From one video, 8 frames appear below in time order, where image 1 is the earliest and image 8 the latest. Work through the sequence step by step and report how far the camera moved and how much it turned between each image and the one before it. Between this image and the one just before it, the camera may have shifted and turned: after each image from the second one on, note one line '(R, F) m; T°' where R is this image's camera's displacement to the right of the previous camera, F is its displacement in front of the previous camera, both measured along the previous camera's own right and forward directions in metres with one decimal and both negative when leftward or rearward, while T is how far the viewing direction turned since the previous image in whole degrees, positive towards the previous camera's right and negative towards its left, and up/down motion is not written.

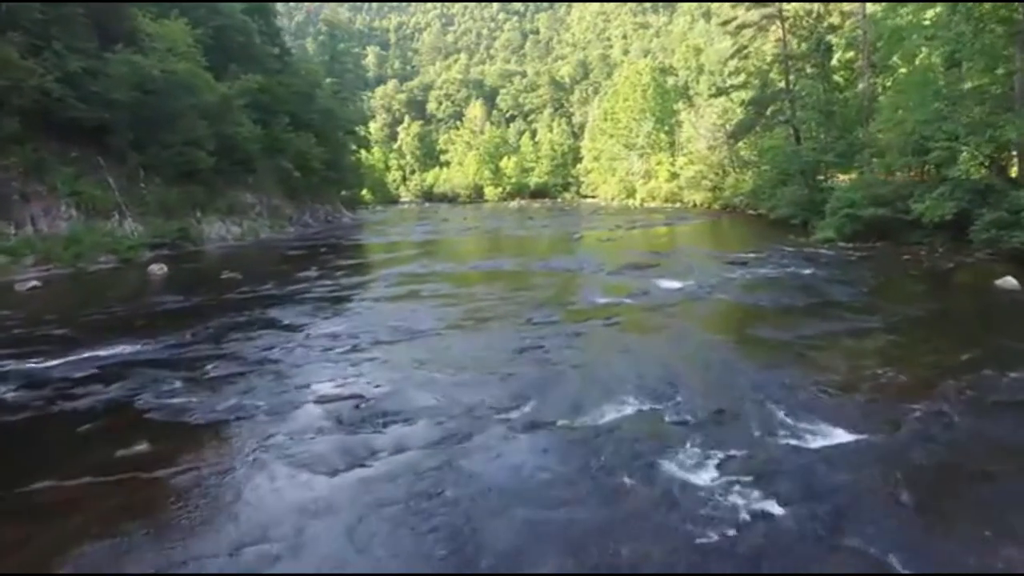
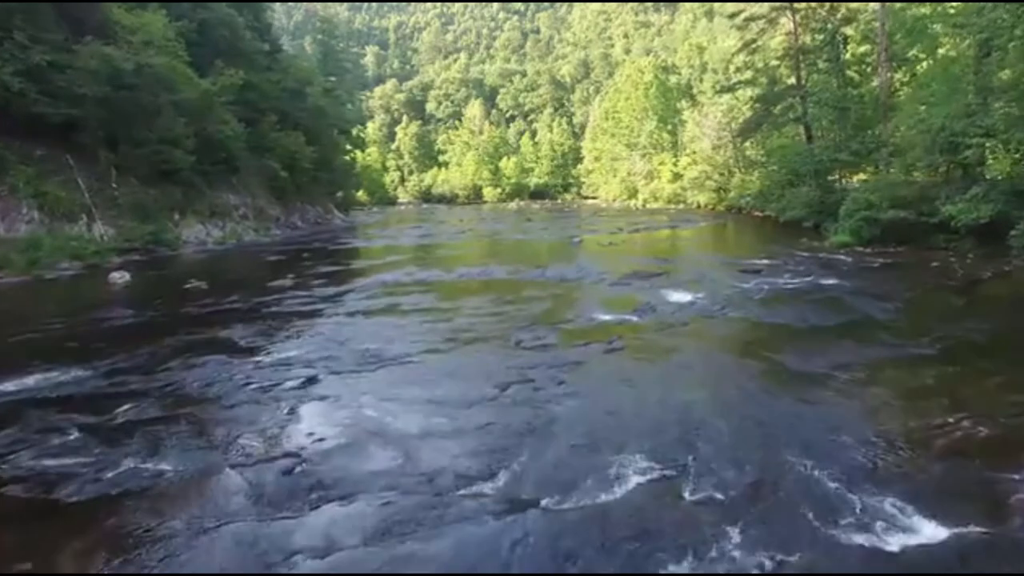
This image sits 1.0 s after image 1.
(+0.1, +1.6) m; 0°
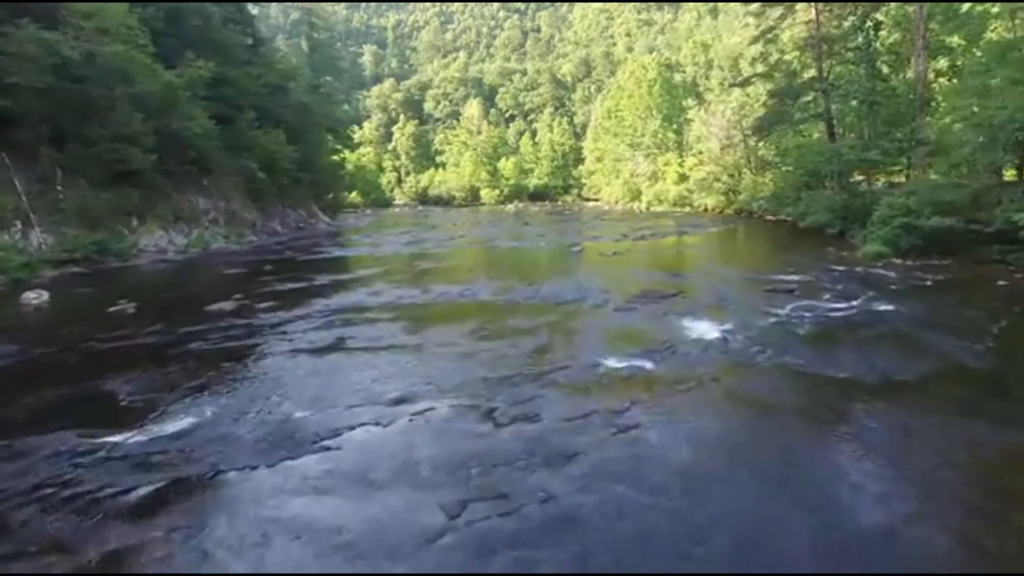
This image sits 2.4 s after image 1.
(+0.2, +2.8) m; 0°
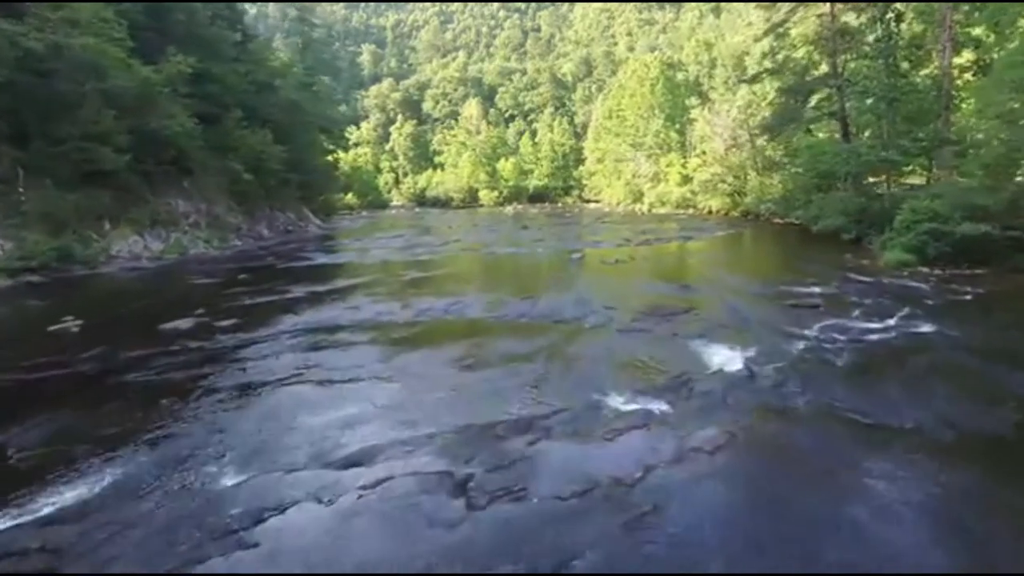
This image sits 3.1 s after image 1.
(+0.1, +1.6) m; 0°
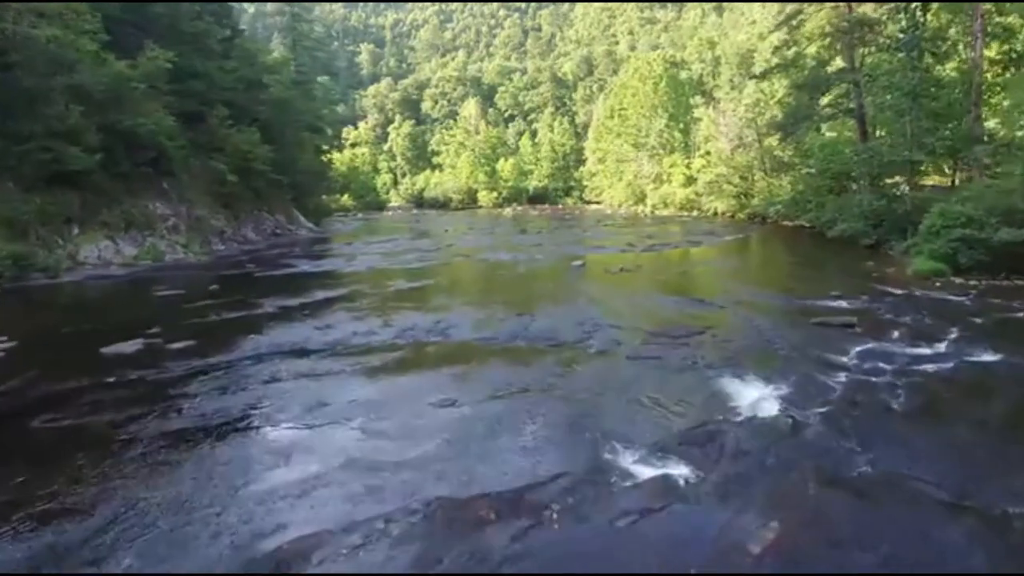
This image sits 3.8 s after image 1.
(+0.1, +1.6) m; 0°
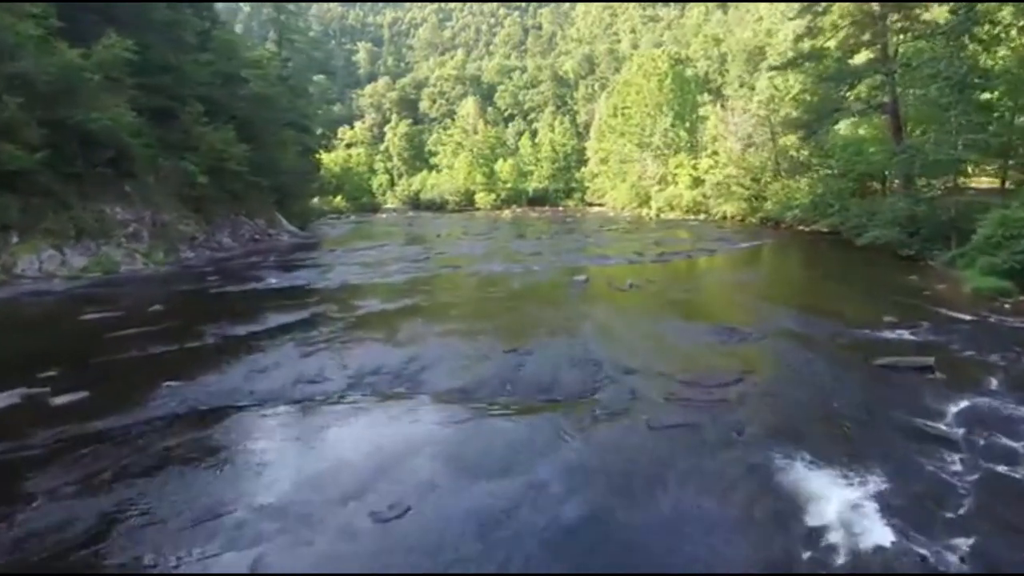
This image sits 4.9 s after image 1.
(+0.1, +2.6) m; 0°
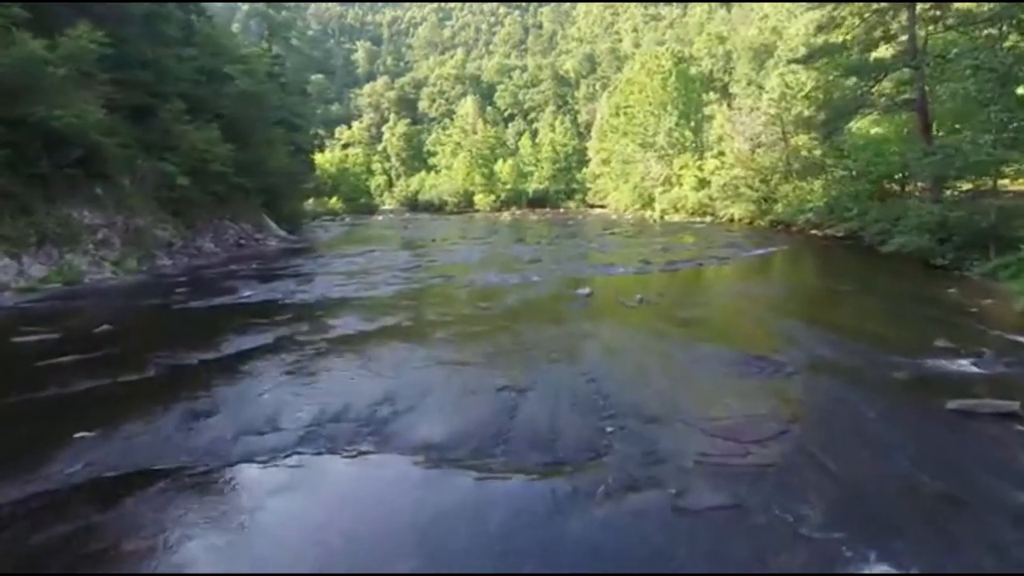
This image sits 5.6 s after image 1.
(+0.1, +1.8) m; 0°
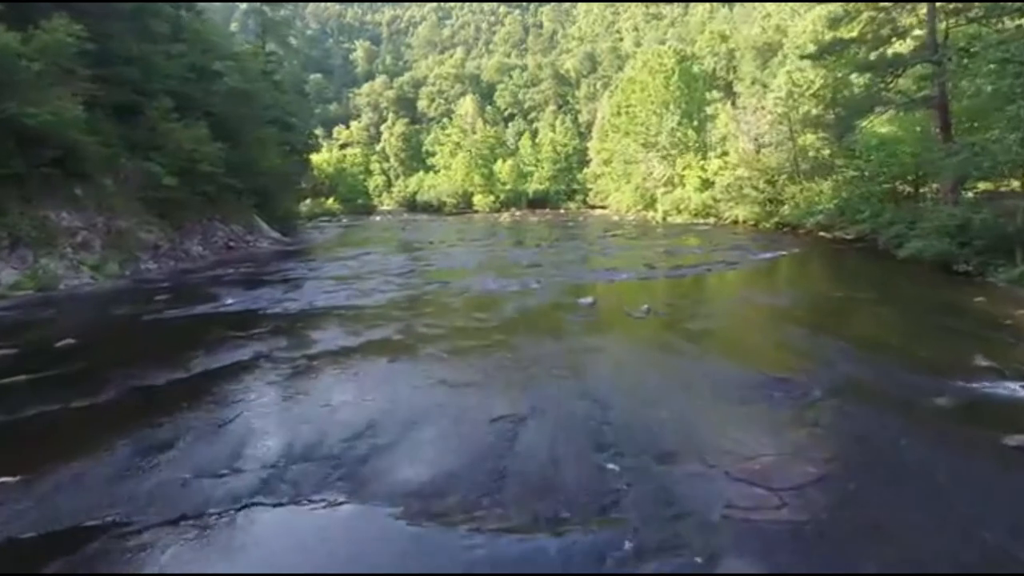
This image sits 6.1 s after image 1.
(0.0, +1.1) m; 0°
